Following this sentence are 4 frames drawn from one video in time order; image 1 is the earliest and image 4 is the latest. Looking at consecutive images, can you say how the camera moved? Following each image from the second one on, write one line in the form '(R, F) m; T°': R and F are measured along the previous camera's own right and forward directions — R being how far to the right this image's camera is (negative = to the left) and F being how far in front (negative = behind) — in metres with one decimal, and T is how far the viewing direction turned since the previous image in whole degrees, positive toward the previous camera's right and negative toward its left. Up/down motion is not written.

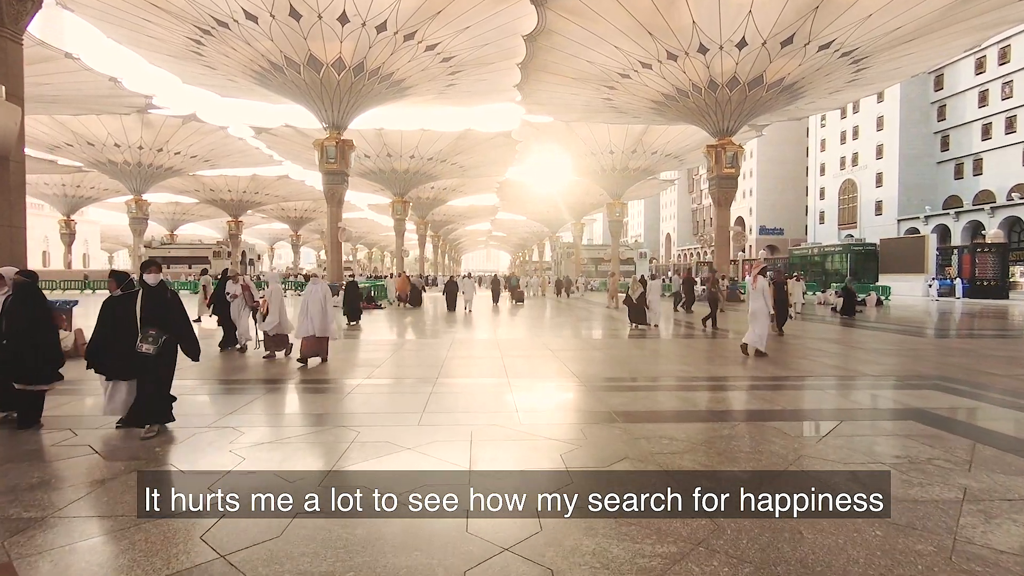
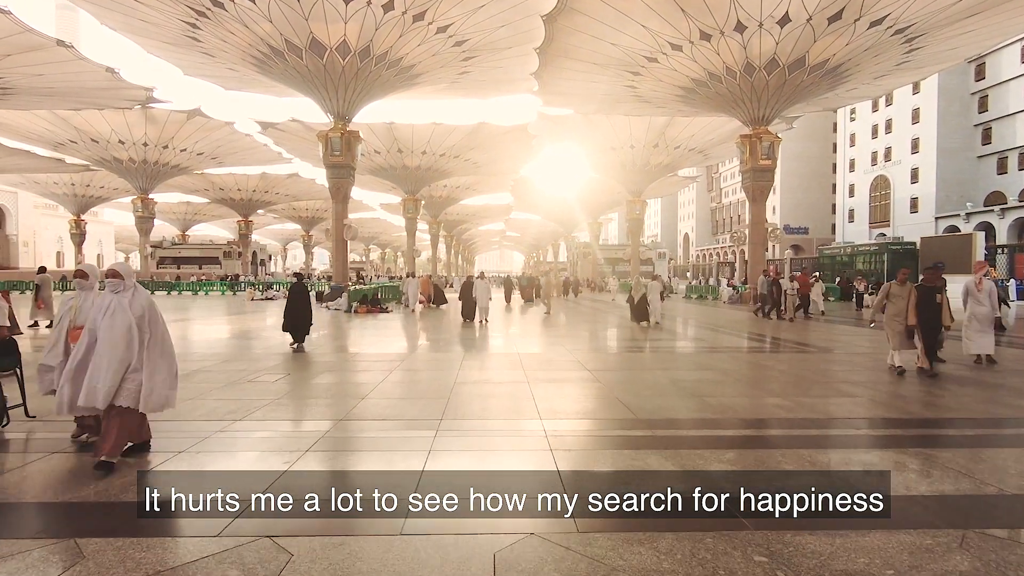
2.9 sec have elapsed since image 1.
(-0.1, +1.3) m; -1°
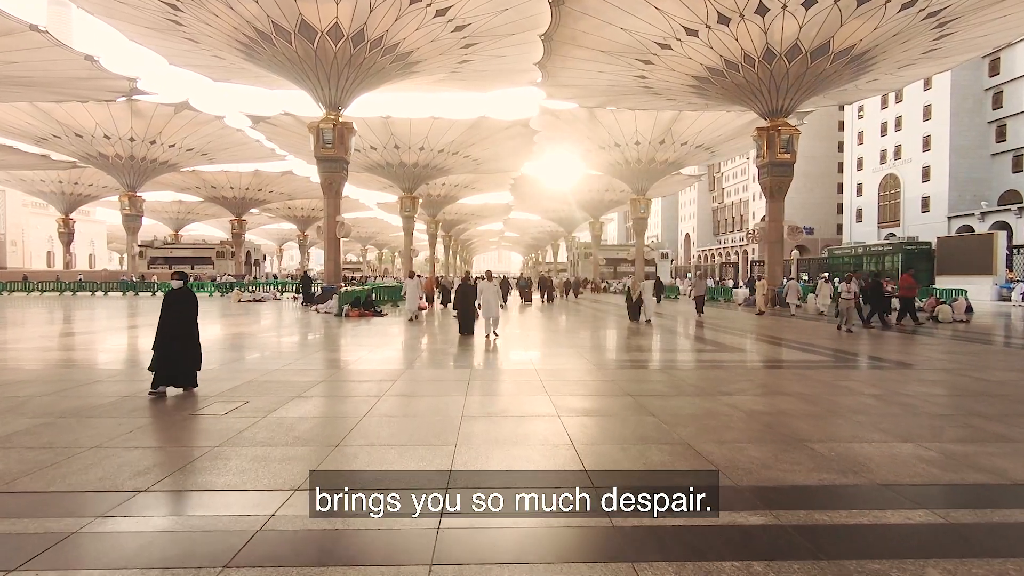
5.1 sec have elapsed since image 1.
(-0.2, +1.1) m; 0°
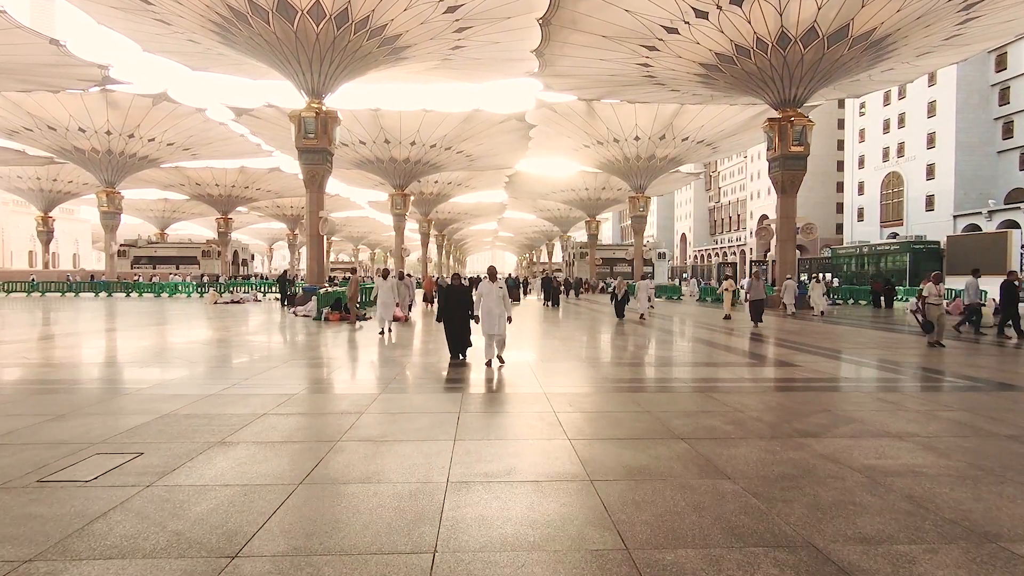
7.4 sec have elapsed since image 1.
(-0.1, +1.1) m; +1°
